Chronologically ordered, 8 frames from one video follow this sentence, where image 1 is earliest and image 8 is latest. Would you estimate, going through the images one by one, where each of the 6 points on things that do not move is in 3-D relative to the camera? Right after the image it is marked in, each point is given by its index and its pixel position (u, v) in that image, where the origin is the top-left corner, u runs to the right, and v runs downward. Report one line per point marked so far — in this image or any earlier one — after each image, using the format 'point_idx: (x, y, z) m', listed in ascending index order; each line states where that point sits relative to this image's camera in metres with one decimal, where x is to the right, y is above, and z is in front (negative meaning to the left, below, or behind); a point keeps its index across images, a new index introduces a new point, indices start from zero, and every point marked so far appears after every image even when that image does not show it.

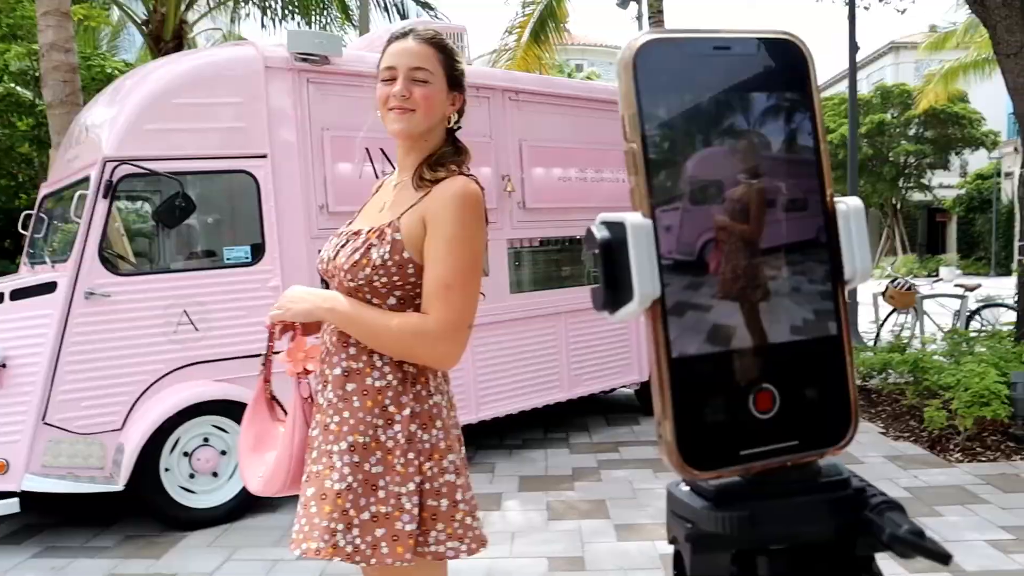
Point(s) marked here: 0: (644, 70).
0: (+0.3, +0.5, +1.6) m
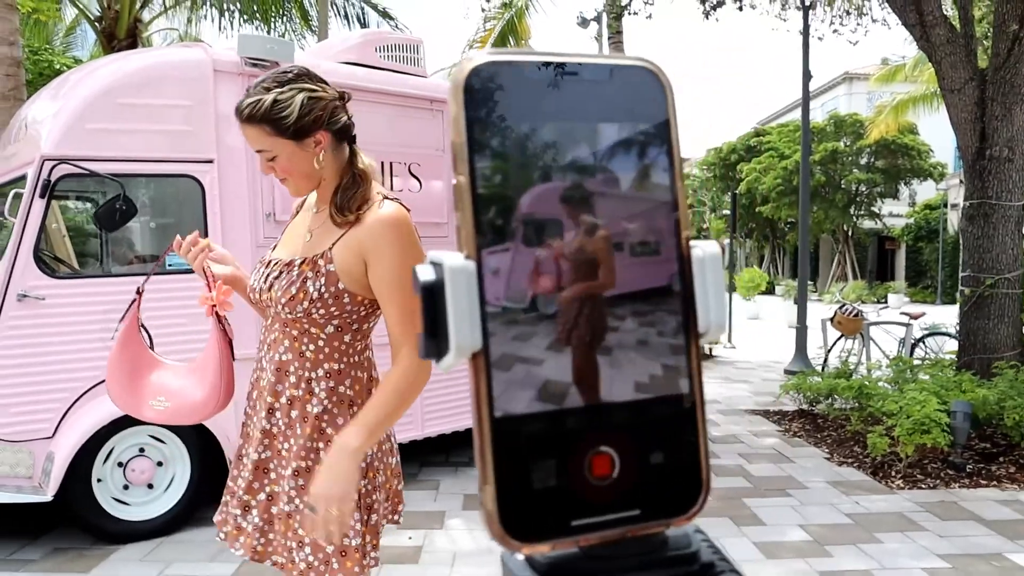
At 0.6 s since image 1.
0: (-0.1, +0.4, +1.5) m
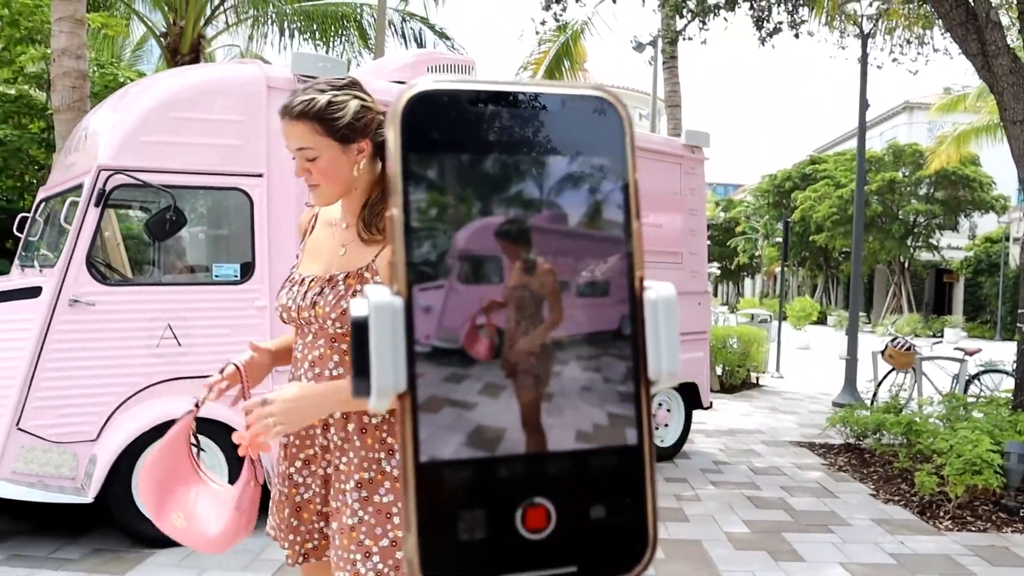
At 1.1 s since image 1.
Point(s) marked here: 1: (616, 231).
0: (-0.2, +0.3, +1.4) m
1: (+0.2, +0.1, +1.5) m
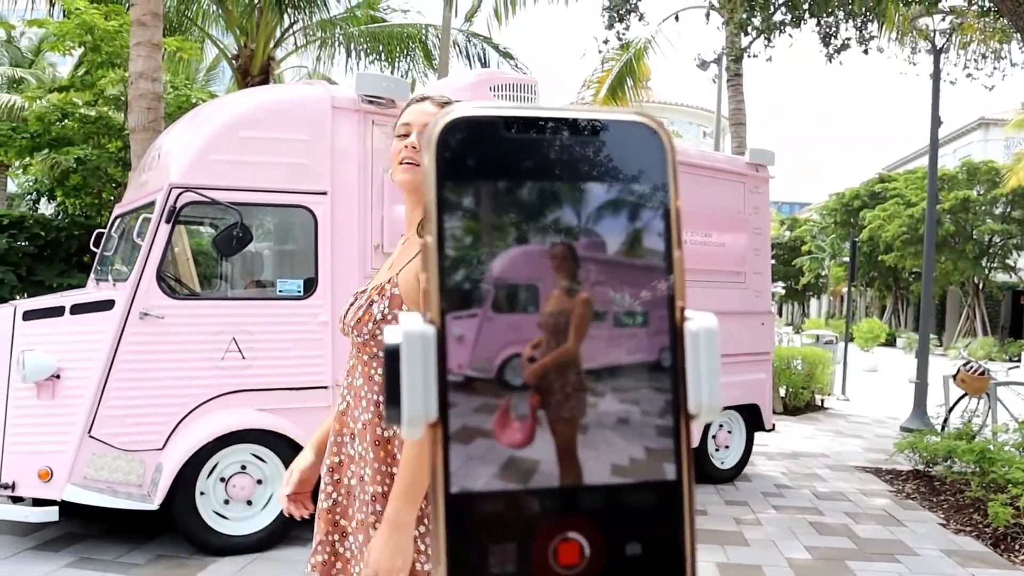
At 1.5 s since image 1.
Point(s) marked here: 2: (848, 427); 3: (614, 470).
0: (-0.1, +0.3, +1.4) m
1: (+0.3, +0.1, +1.5) m
2: (+4.9, -2.0, +11.3) m
3: (+0.2, -0.3, +1.4) m
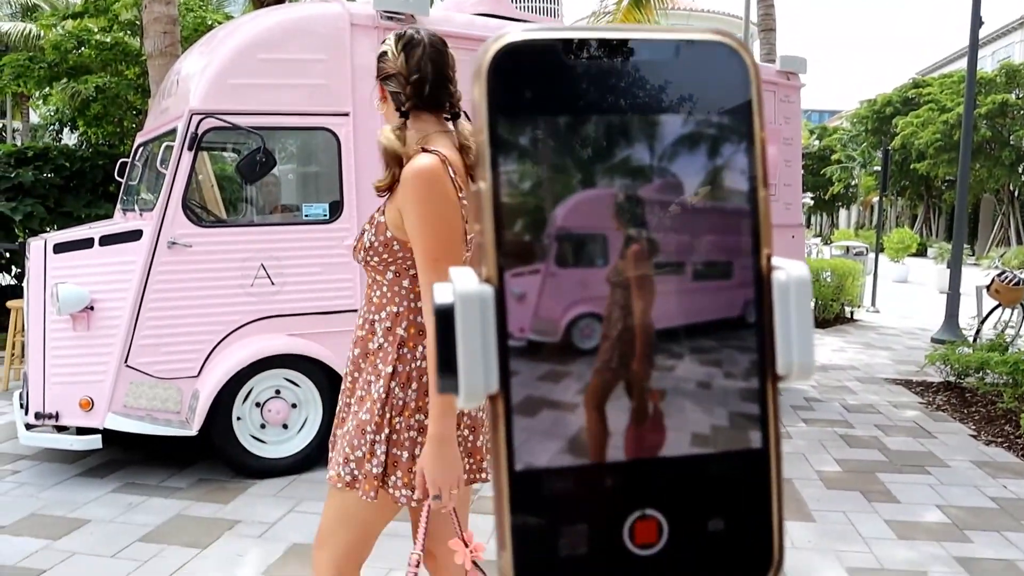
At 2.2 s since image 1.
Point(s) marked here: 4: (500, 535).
0: (0.0, +0.3, +1.2) m
1: (+0.4, +0.1, +1.3) m
2: (+5.4, -0.8, +11.1) m
3: (+0.3, -0.2, +1.3) m
4: (0.0, -0.4, +1.2) m
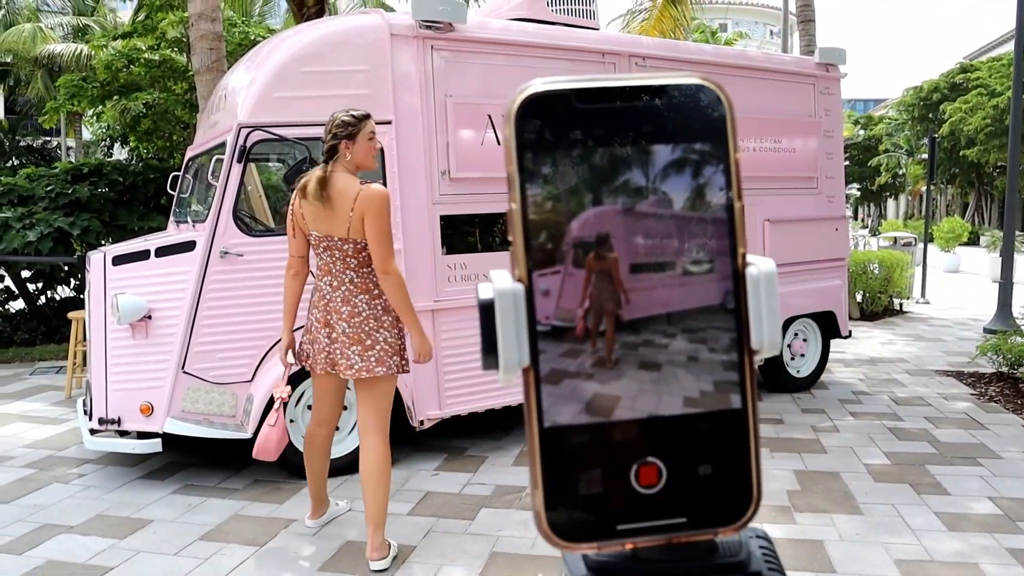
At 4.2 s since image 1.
0: (0.0, +0.3, +1.6) m
1: (+0.4, +0.2, +1.6) m
2: (+6.0, -0.7, +11.1) m
3: (+0.4, -0.2, +1.6) m
4: (0.0, -0.4, +1.6) m
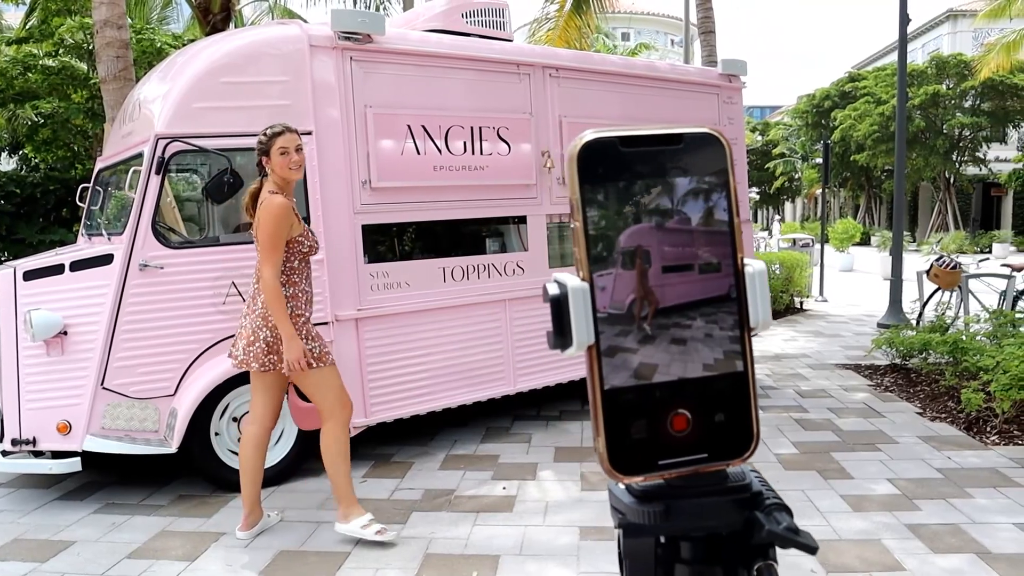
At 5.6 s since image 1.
0: (+0.2, +0.3, +2.1) m
1: (+0.6, +0.2, +2.2) m
2: (+5.1, -0.6, +12.3) m
3: (+0.5, -0.2, +2.2) m
4: (+0.2, -0.4, +2.1) m
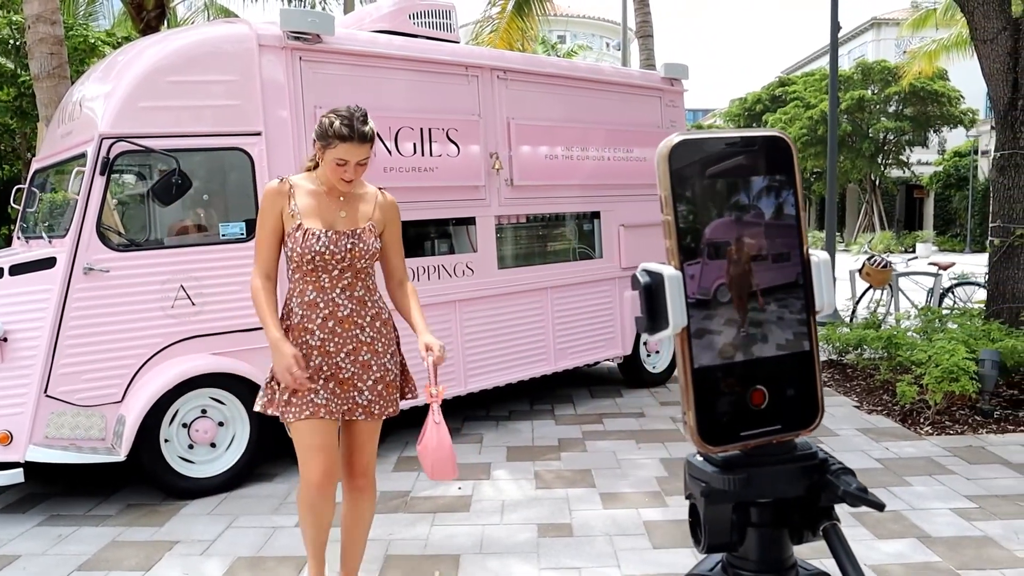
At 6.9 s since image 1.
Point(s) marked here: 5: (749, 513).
0: (+0.5, +0.4, +2.3) m
1: (+0.9, +0.2, +2.4) m
2: (+4.6, -0.6, +12.8) m
3: (+0.8, -0.2, +2.4) m
4: (+0.5, -0.3, +2.3) m
5: (+0.8, -0.7, +2.5) m
